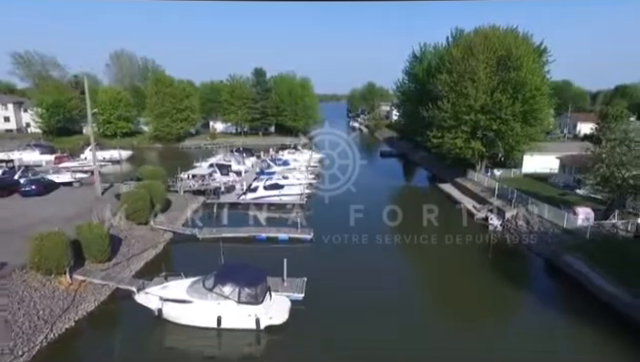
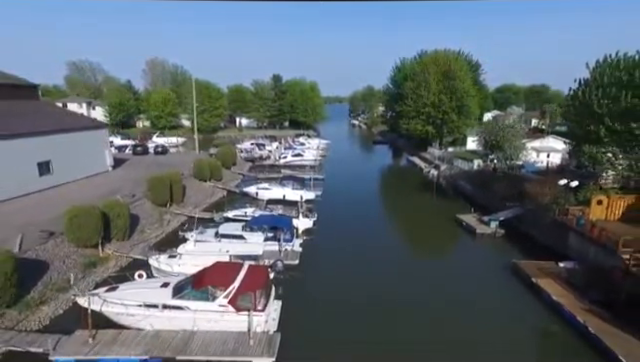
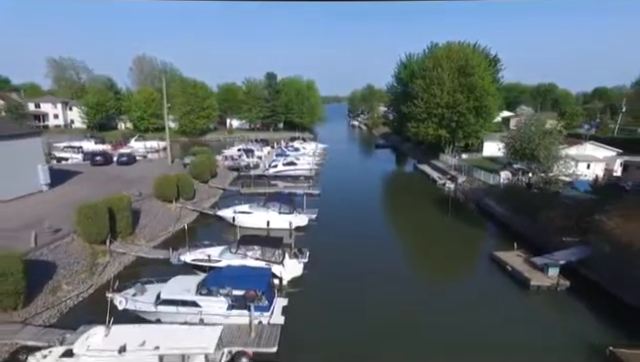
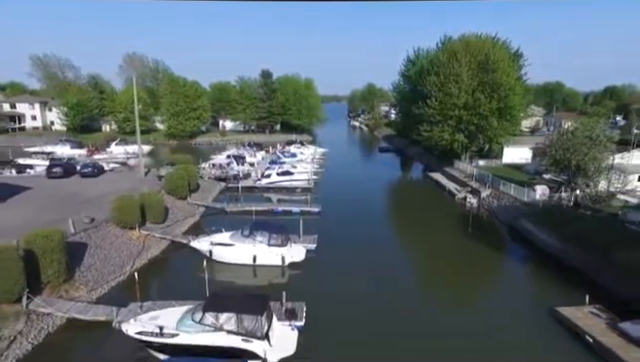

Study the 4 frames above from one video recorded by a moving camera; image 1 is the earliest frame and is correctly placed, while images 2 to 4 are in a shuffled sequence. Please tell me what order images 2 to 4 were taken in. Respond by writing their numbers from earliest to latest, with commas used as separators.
4, 3, 2
